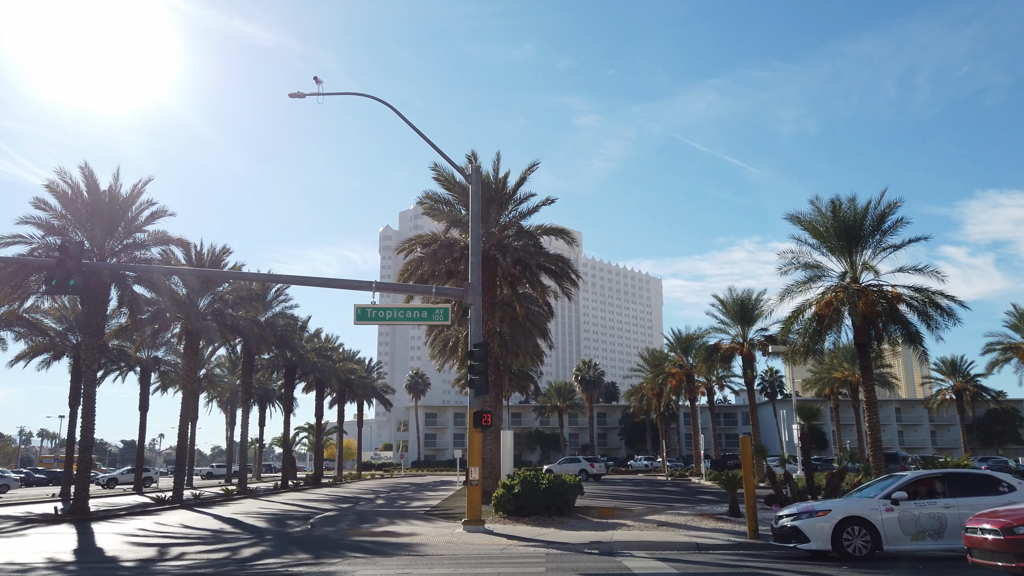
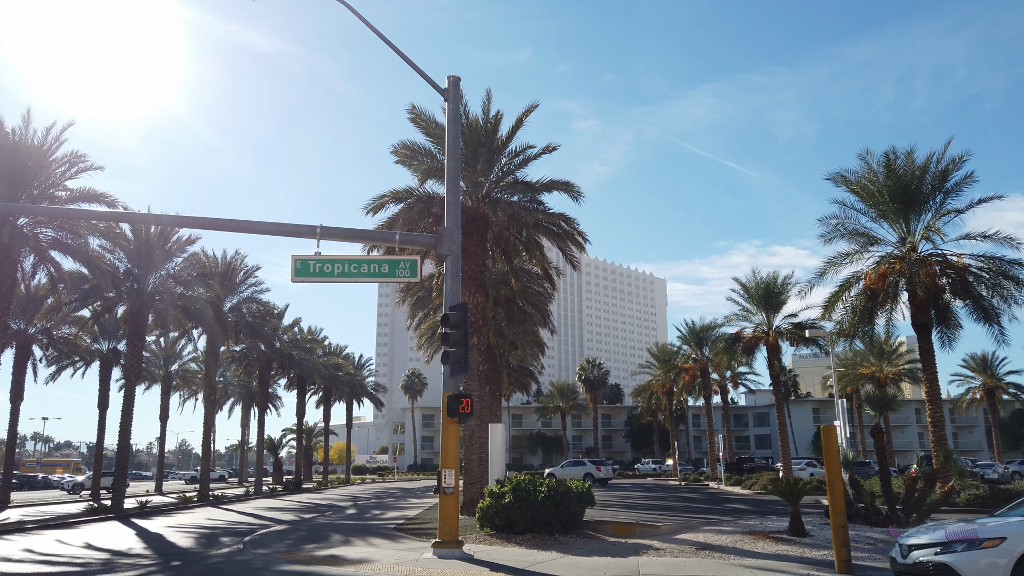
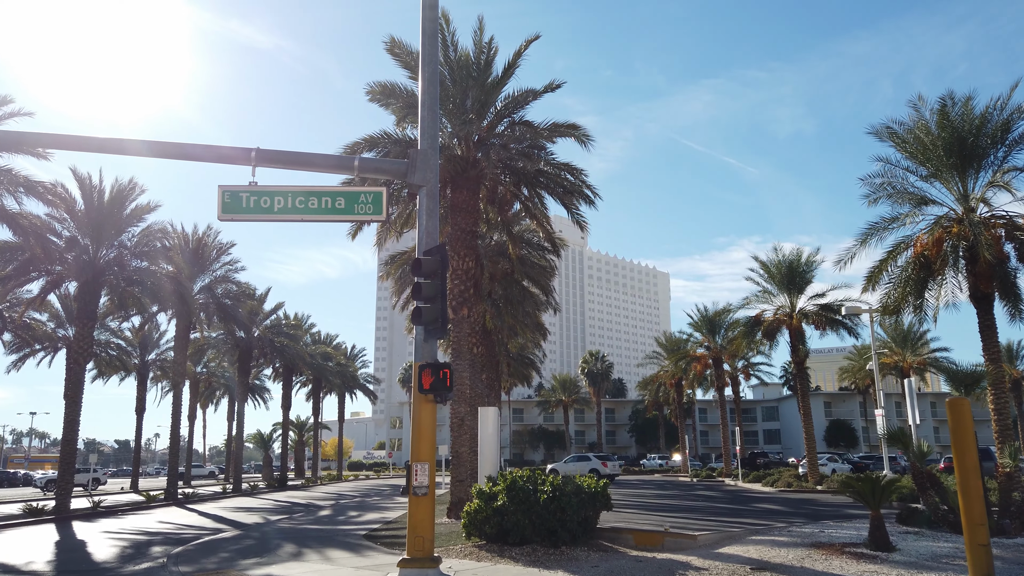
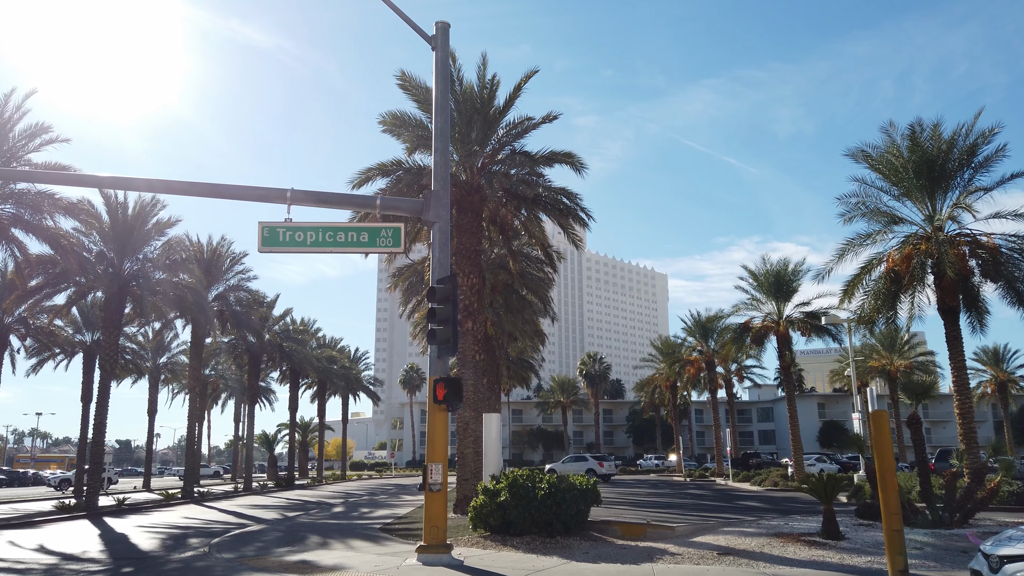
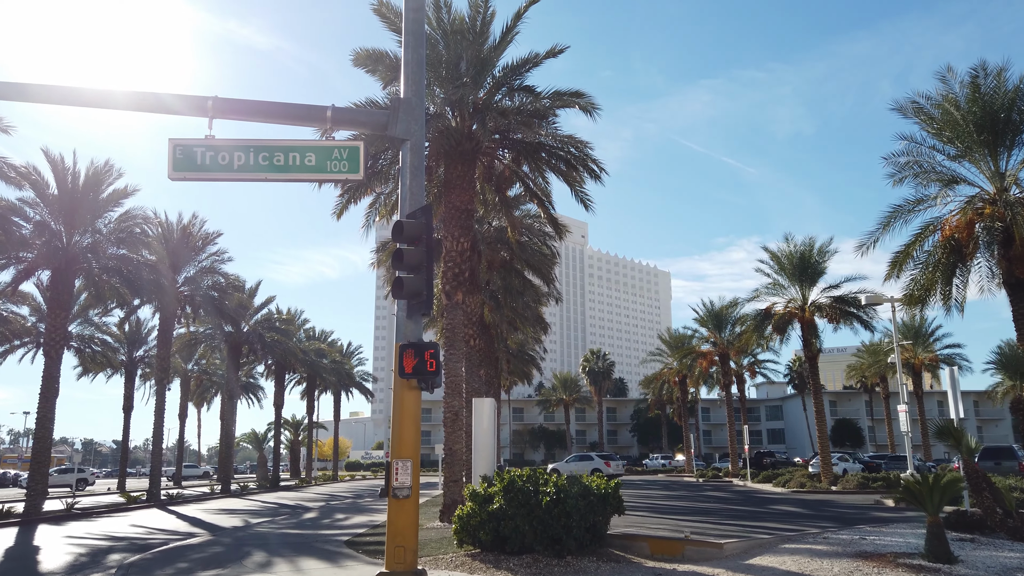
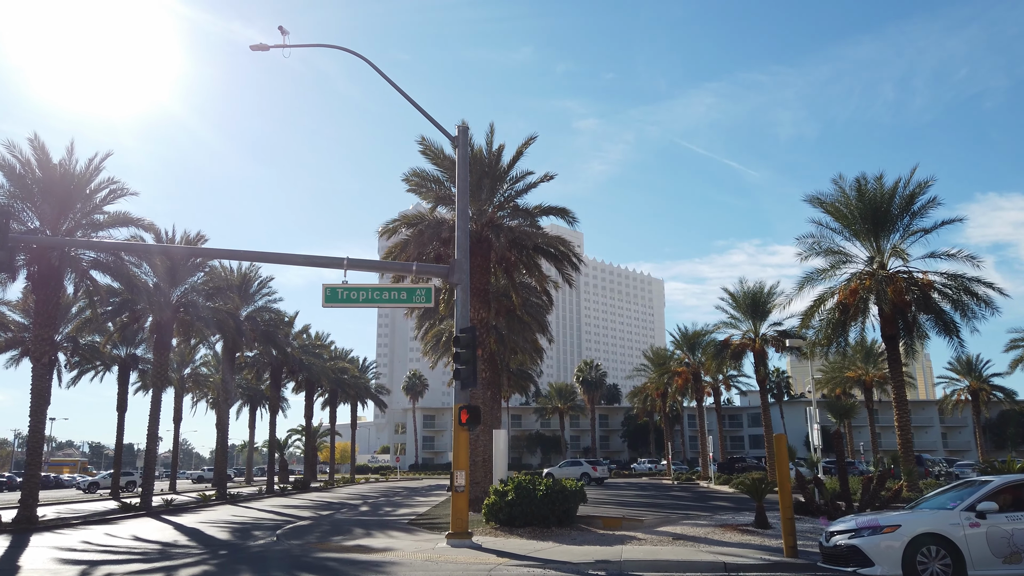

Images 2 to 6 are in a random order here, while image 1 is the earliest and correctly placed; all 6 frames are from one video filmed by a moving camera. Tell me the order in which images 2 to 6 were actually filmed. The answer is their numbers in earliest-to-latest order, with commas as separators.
6, 2, 4, 3, 5
